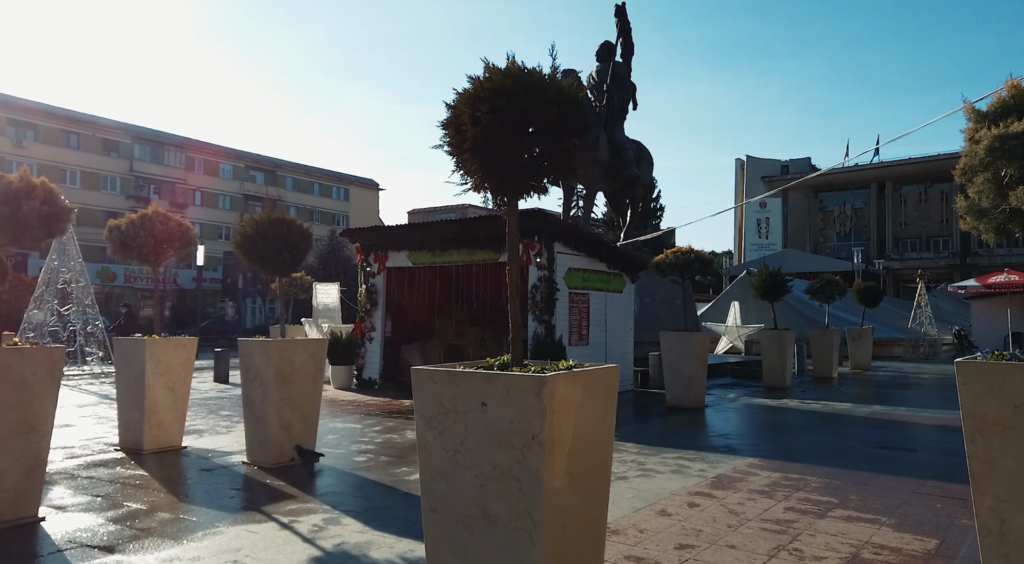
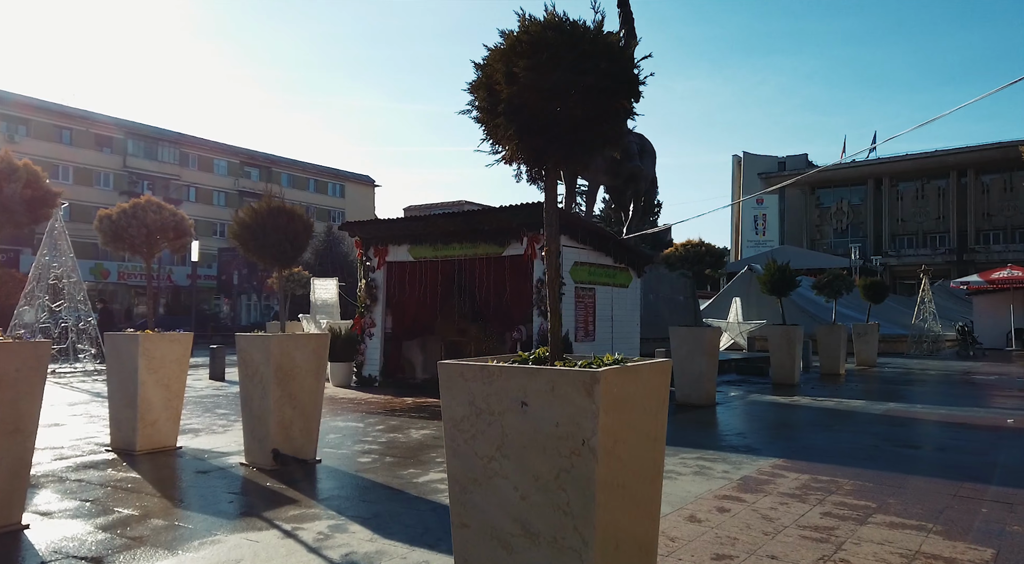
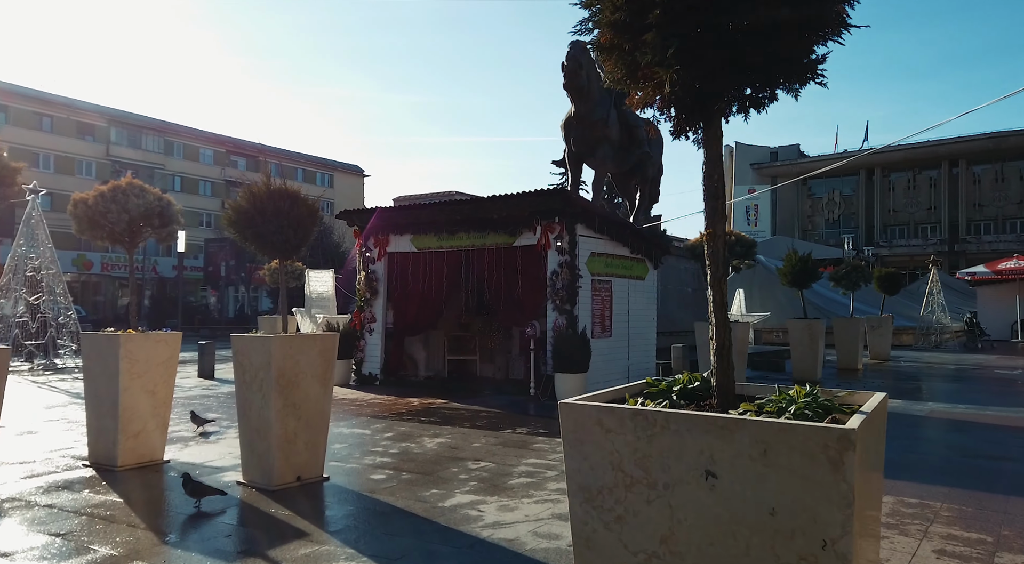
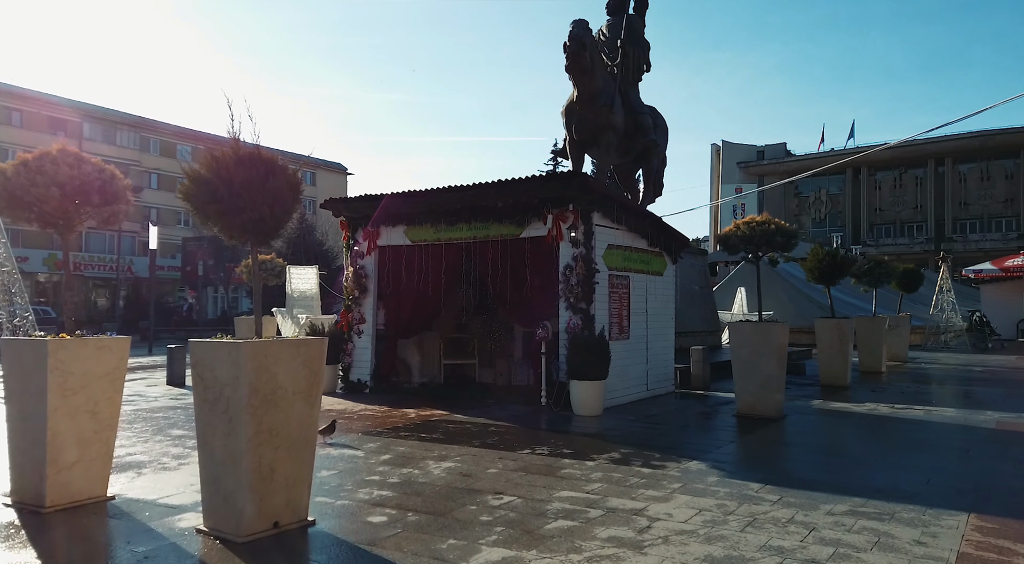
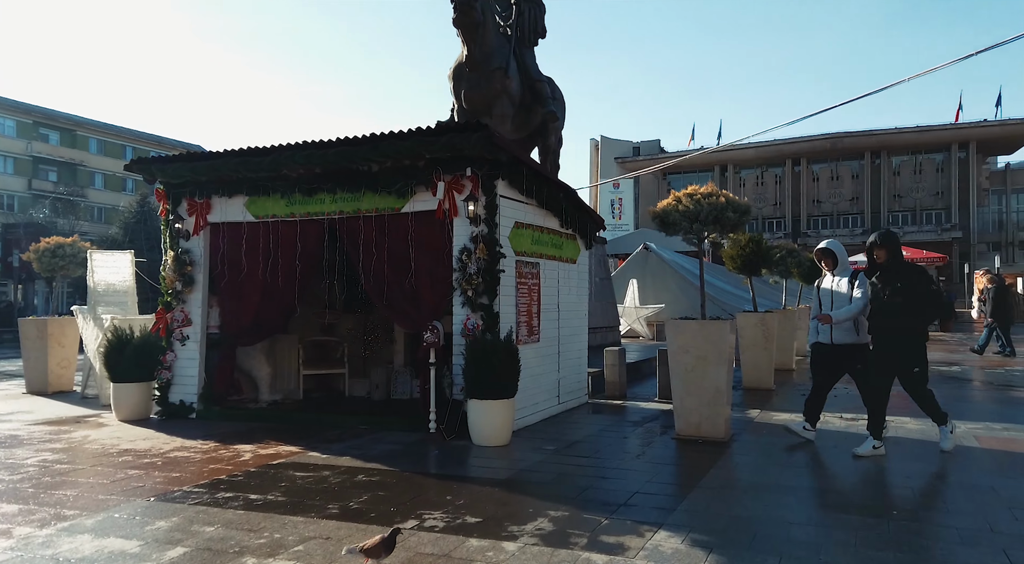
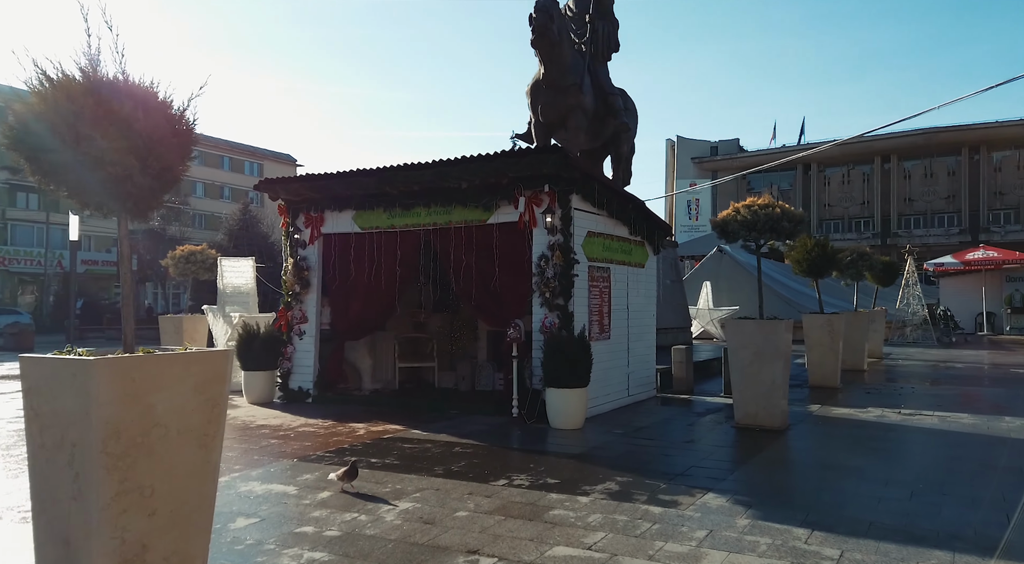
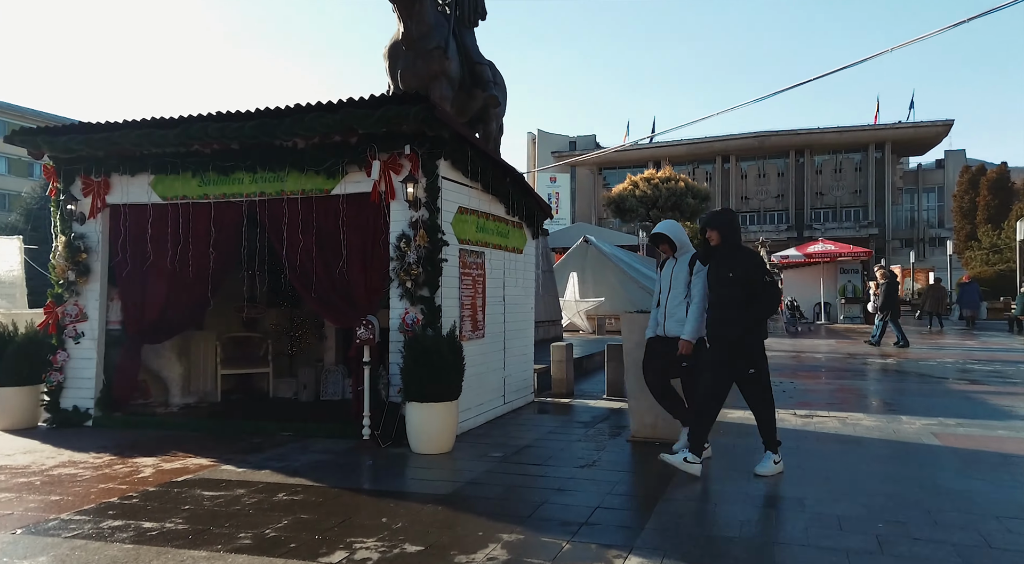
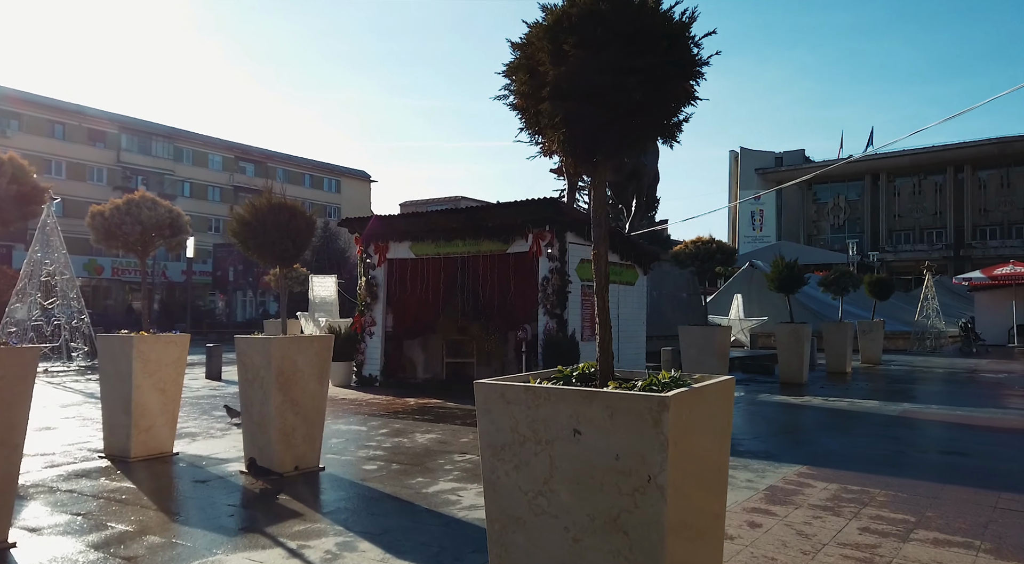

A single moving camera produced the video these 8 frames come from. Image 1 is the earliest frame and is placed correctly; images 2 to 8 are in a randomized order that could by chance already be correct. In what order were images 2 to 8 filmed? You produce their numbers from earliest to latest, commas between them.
2, 8, 3, 4, 6, 5, 7
